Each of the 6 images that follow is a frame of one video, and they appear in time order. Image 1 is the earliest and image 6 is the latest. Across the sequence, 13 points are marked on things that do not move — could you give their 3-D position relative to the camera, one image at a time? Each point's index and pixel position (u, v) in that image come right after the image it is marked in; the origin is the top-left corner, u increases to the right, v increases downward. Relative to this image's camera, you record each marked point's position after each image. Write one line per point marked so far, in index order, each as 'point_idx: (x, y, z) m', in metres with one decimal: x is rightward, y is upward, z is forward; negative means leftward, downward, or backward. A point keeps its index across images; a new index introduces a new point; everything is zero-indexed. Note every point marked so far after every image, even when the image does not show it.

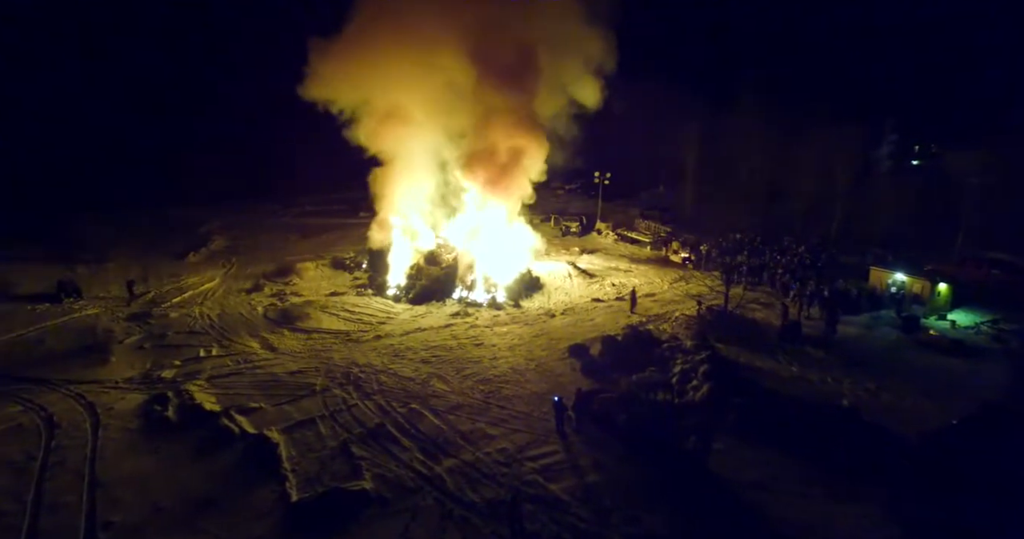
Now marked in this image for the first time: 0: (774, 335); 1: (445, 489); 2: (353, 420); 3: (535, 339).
0: (+7.4, -1.9, +15.3) m
1: (-1.0, -3.4, +8.3) m
2: (-3.1, -2.9, +10.4) m
3: (+0.6, -1.9, +15.1) m
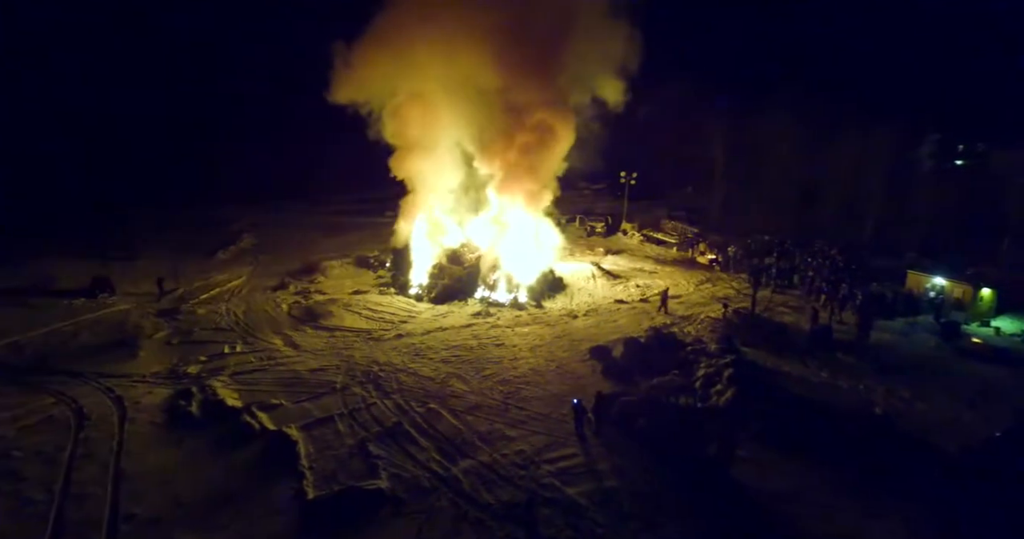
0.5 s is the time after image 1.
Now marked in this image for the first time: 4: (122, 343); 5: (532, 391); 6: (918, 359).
0: (+7.9, -1.9, +14.8) m
1: (-0.8, -3.4, +8.2) m
2: (-2.7, -2.9, +10.4) m
3: (+1.2, -1.9, +14.9) m
4: (-10.2, -2.0, +14.2) m
5: (+0.4, -2.6, +11.7) m
6: (+10.2, -2.2, +13.6) m
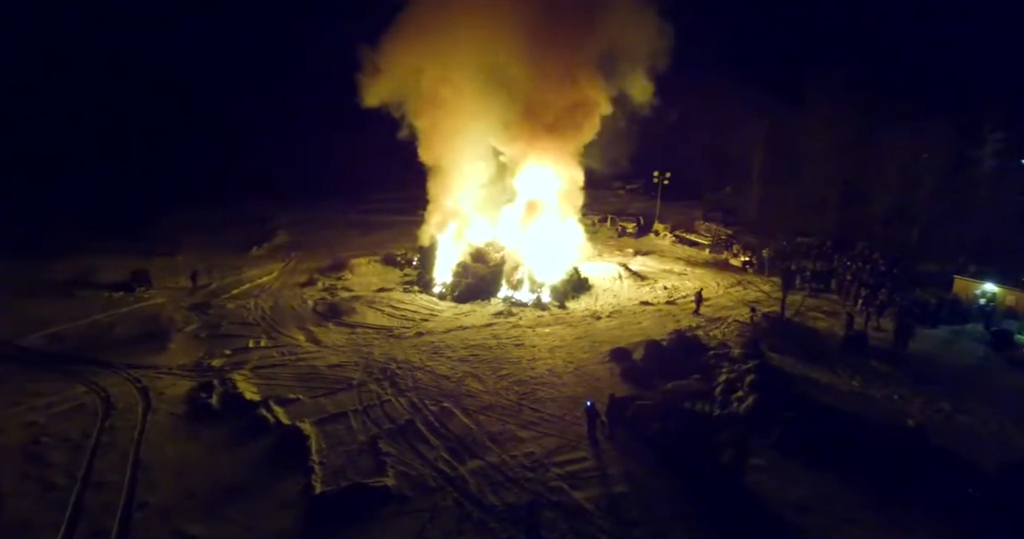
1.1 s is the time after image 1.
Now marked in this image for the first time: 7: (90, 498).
0: (+8.5, -2.0, +14.1) m
1: (-0.7, -3.3, +8.1) m
2: (-2.5, -2.8, +10.5) m
3: (+1.8, -2.0, +14.7) m
4: (-9.7, -1.8, +14.7) m
5: (+0.7, -2.6, +11.6) m
6: (+10.6, -2.4, +12.8) m
7: (-5.9, -3.2, +7.6) m
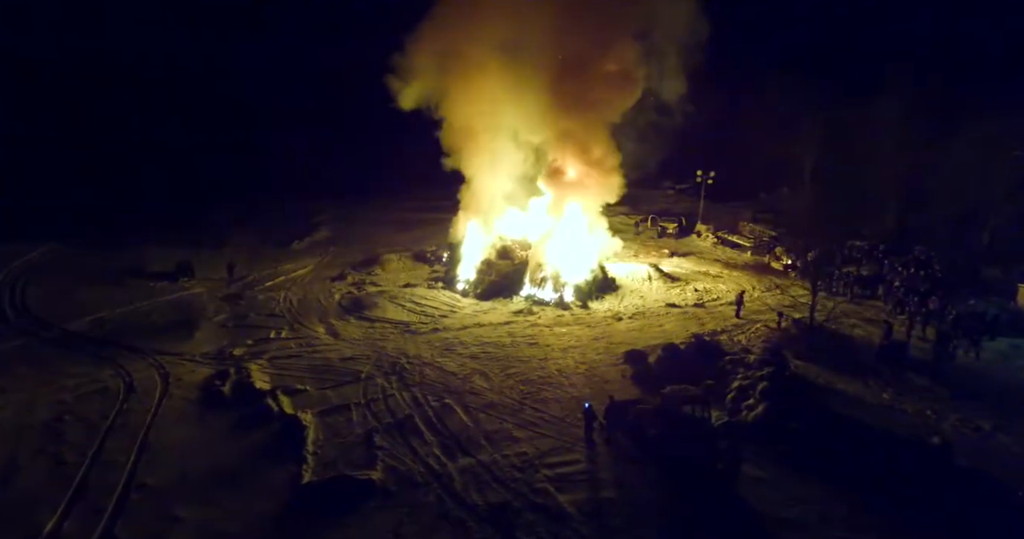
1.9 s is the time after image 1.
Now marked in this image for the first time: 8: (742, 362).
0: (+8.8, -2.1, +13.2) m
1: (-0.9, -3.3, +8.0) m
2: (-2.4, -2.7, +10.5) m
3: (+2.1, -1.9, +14.4) m
4: (-9.3, -1.6, +15.4) m
5: (+0.8, -2.6, +11.3) m
6: (+10.8, -2.5, +11.7) m
7: (-6.2, -3.0, +8.0) m
8: (+5.0, -2.0, +11.8) m
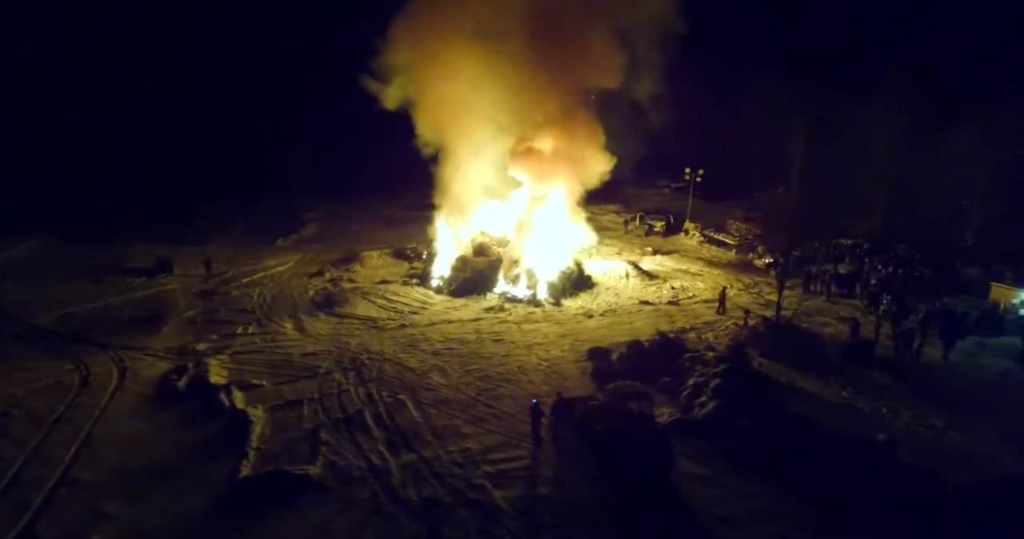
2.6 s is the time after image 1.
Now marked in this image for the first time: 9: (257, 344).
0: (+7.9, -2.1, +13.1) m
1: (-1.8, -3.2, +8.0) m
2: (-3.4, -2.6, +10.5) m
3: (+1.2, -1.8, +14.3) m
4: (-10.2, -1.4, +15.4) m
5: (-0.1, -2.5, +11.3) m
6: (+9.9, -2.5, +11.6) m
7: (-7.1, -2.9, +8.0) m
8: (+4.1, -1.9, +11.7) m
9: (-6.4, -1.9, +13.6) m
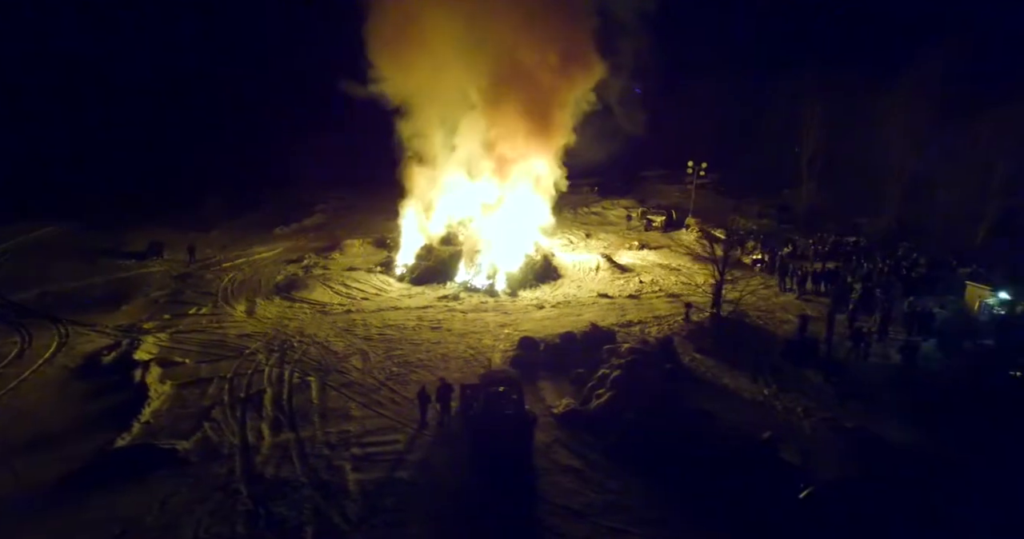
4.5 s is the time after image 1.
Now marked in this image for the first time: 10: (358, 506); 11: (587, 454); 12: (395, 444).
0: (+6.1, -1.9, +12.5) m
1: (-3.9, -2.9, +8.1) m
2: (-5.2, -2.3, +10.7) m
3: (-0.4, -1.5, +14.2) m
4: (-11.7, -0.9, +16.1) m
5: (-1.9, -2.2, +11.3) m
6: (+8.0, -2.4, +10.9) m
7: (-9.2, -2.5, +8.5) m
8: (+2.3, -1.7, +11.4) m
9: (-8.0, -1.4, +14.0) m
10: (-2.0, -3.1, +7.1) m
11: (+1.1, -2.9, +8.4) m
12: (-1.9, -2.8, +8.6) m
